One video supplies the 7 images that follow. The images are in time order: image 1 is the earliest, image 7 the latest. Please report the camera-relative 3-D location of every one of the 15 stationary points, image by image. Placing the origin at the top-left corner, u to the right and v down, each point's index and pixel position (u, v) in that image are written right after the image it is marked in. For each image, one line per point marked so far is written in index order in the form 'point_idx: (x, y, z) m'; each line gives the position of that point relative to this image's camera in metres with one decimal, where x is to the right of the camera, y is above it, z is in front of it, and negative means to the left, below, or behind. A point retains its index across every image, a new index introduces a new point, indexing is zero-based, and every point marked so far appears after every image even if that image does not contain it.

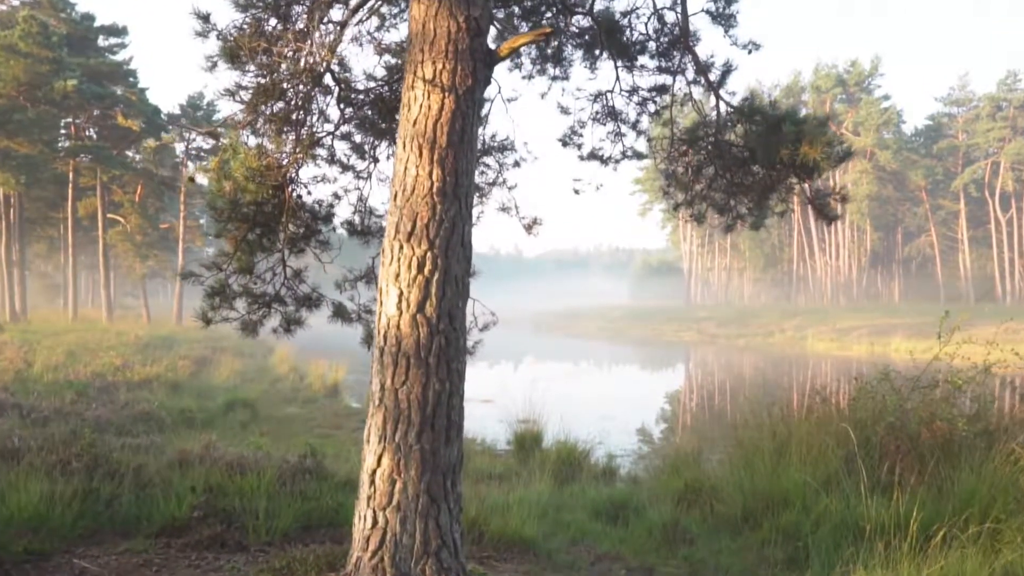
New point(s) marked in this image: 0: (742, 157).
0: (+1.6, +0.9, +5.5) m
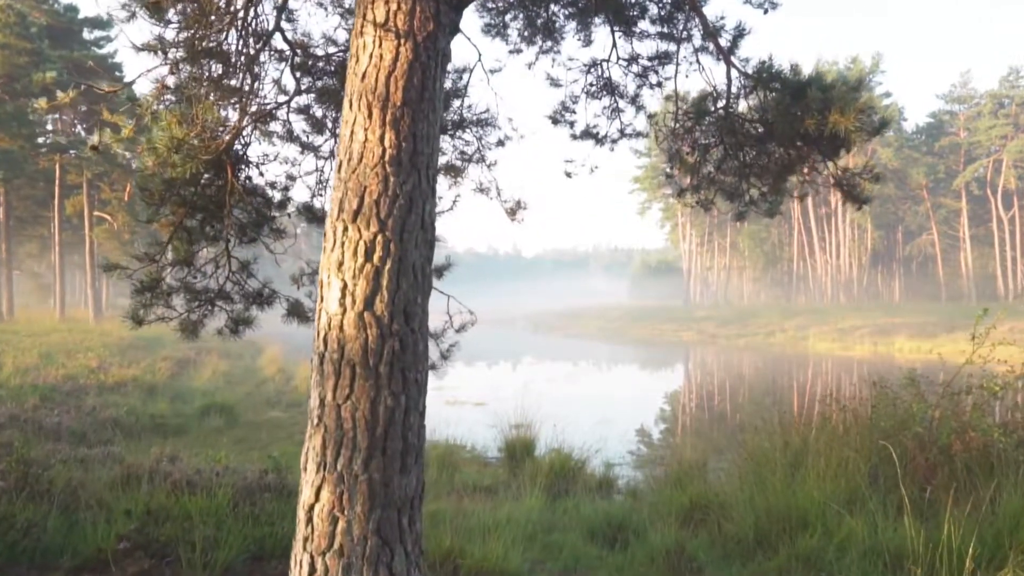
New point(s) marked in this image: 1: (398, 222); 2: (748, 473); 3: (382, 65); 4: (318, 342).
0: (+1.5, +0.9, +4.8) m
1: (-0.4, +0.2, +2.8) m
2: (+1.9, -1.5, +6.5) m
3: (-0.5, +0.8, +2.9) m
4: (-0.7, -0.2, +2.9) m
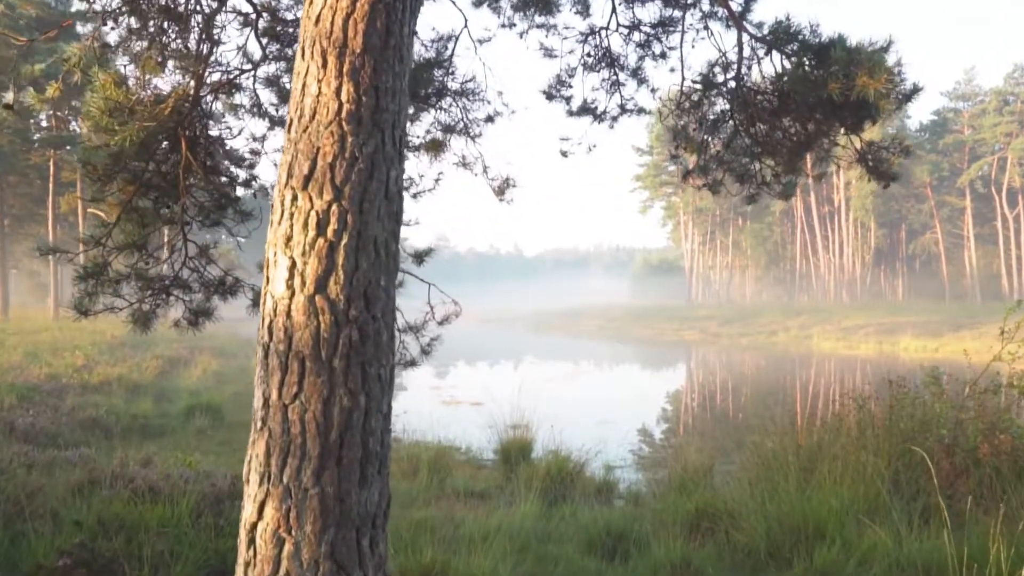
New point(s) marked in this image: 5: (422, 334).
0: (+1.5, +1.0, +4.4) m
1: (-0.5, +0.3, +2.4) m
2: (+1.9, -1.4, +6.0) m
3: (-0.5, +0.9, +2.5) m
4: (-0.8, -0.1, +2.4) m
5: (-0.5, -0.3, +4.6) m
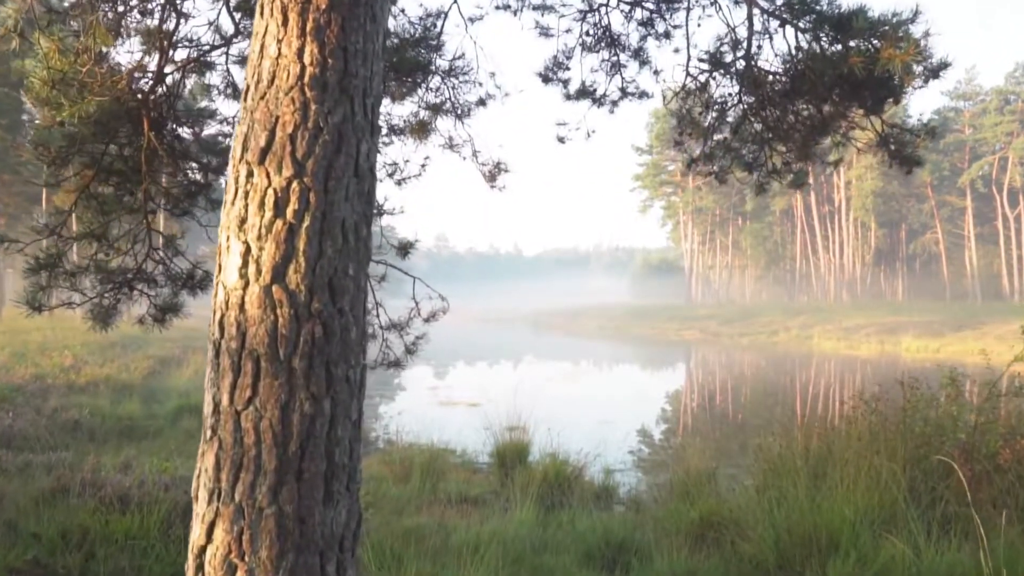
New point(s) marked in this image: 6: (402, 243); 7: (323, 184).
0: (+1.4, +1.0, +4.1) m
1: (-0.5, +0.3, +2.1) m
2: (+1.8, -1.4, +5.7) m
3: (-0.6, +0.9, +2.2) m
4: (-0.8, -0.1, +2.1) m
5: (-0.6, -0.2, +4.3) m
6: (-0.6, +0.3, +4.3) m
7: (-0.5, +0.3, +2.1) m
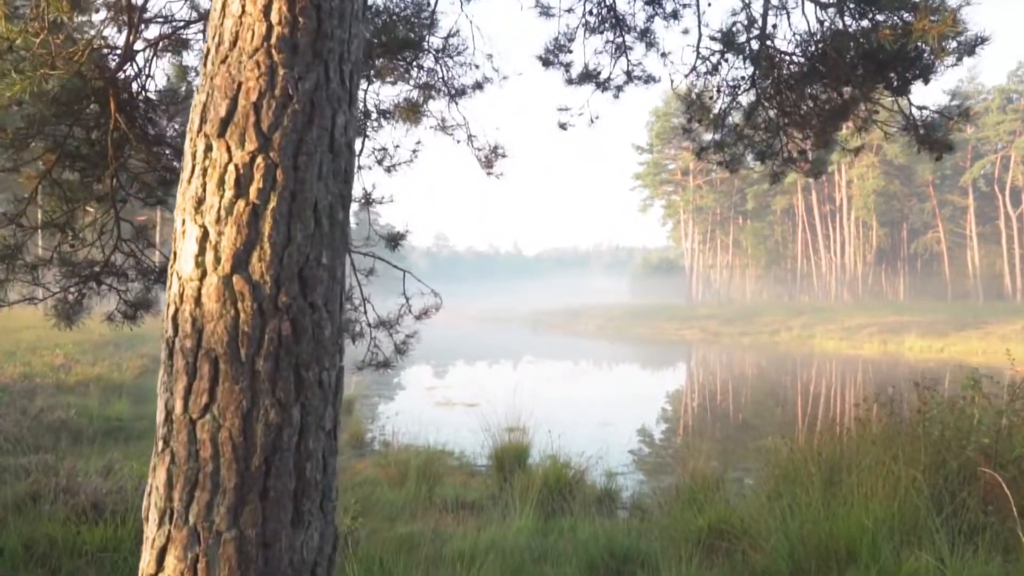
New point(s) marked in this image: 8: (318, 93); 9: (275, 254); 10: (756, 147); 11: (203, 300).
0: (+1.4, +1.1, +3.8) m
1: (-0.5, +0.4, +1.8) m
2: (+1.8, -1.4, +5.5) m
3: (-0.6, +0.9, +1.9) m
4: (-0.8, -0.1, +1.9) m
5: (-0.6, -0.2, +4.1) m
6: (-0.6, +0.3, +4.1) m
7: (-0.5, +0.3, +1.8) m
8: (-0.5, +0.5, +1.9) m
9: (-0.5, +0.1, +1.8) m
10: (+1.3, +0.8, +4.2) m
11: (-0.7, 0.0, +1.8) m
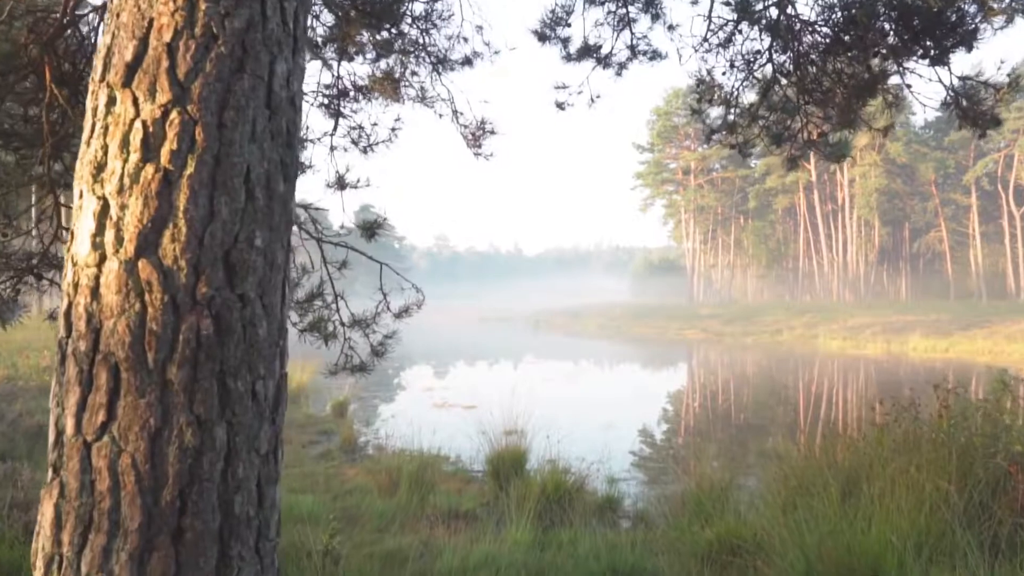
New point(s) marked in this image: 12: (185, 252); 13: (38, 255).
0: (+1.4, +1.1, +3.5) m
1: (-0.6, +0.4, +1.5) m
2: (+1.8, -1.4, +5.1) m
3: (-0.6, +1.0, +1.6) m
4: (-0.8, -0.1, +1.5) m
5: (-0.6, -0.2, +3.7) m
6: (-0.7, +0.3, +3.7) m
7: (-0.5, +0.3, +1.5) m
8: (-0.5, +0.5, +1.5) m
9: (-0.6, +0.1, +1.4) m
10: (+1.3, +0.8, +3.8) m
11: (-0.7, 0.0, +1.4) m
12: (-0.6, +0.1, +1.4) m
13: (-1.8, +0.1, +3.0) m
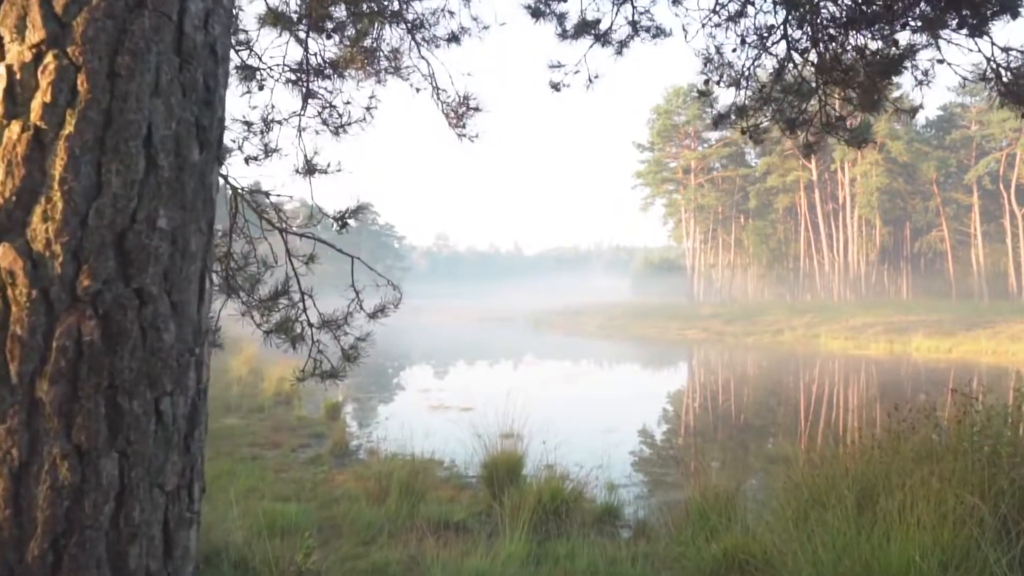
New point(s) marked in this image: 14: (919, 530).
0: (+1.3, +1.1, +3.2) m
1: (-0.6, +0.4, +1.2) m
2: (+1.8, -1.4, +4.8) m
3: (-0.7, +1.0, +1.2) m
4: (-0.9, -0.1, +1.2) m
5: (-0.7, -0.2, +3.4) m
6: (-0.7, +0.3, +3.4) m
7: (-0.6, +0.3, +1.1) m
8: (-0.5, +0.5, +1.2) m
9: (-0.6, +0.1, +1.1) m
10: (+1.2, +0.8, +3.5) m
11: (-0.8, 0.0, +1.1) m
12: (-0.6, +0.1, +1.1) m
13: (-1.8, +0.1, +2.7) m
14: (+2.1, -1.2, +4.0) m
